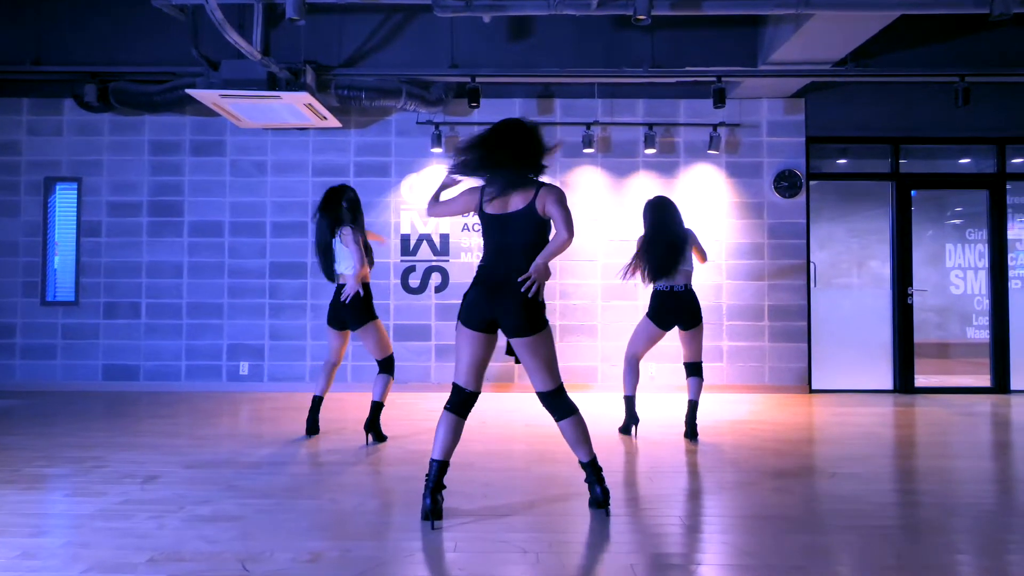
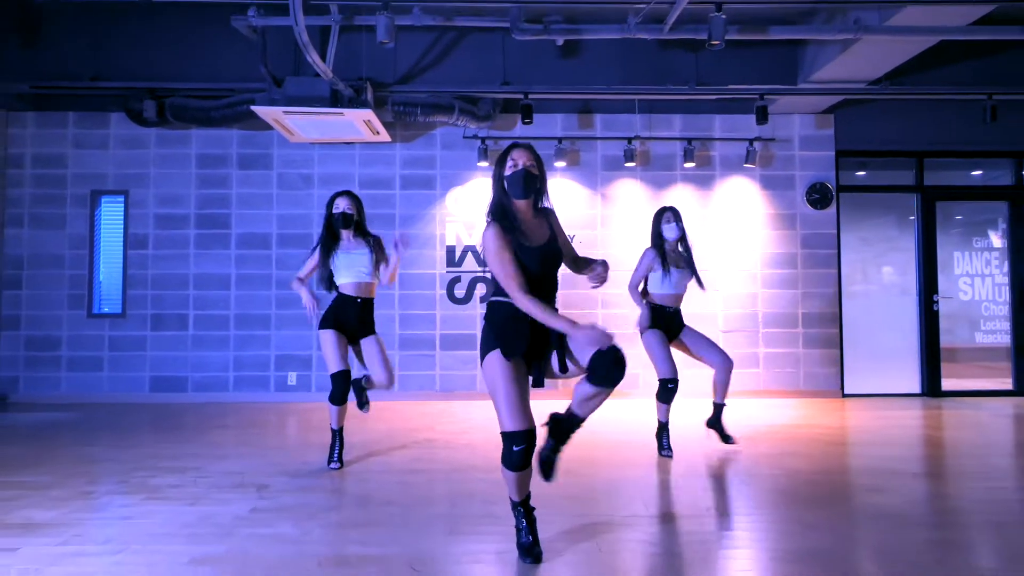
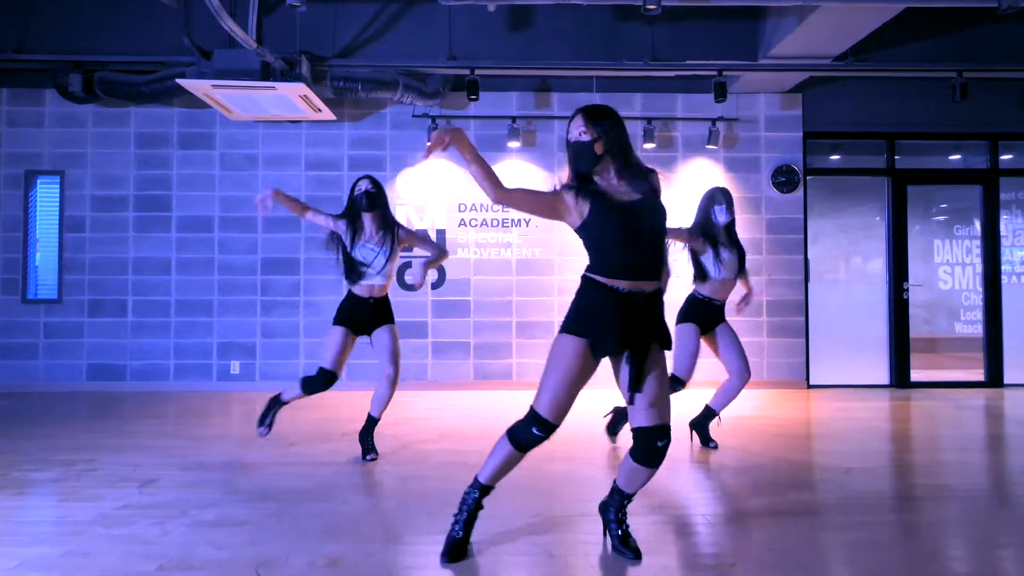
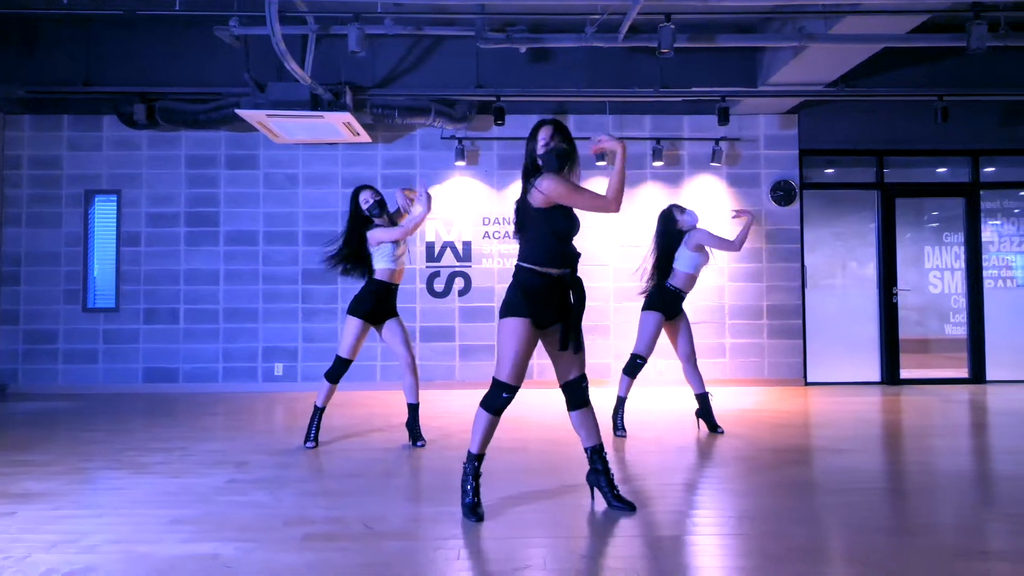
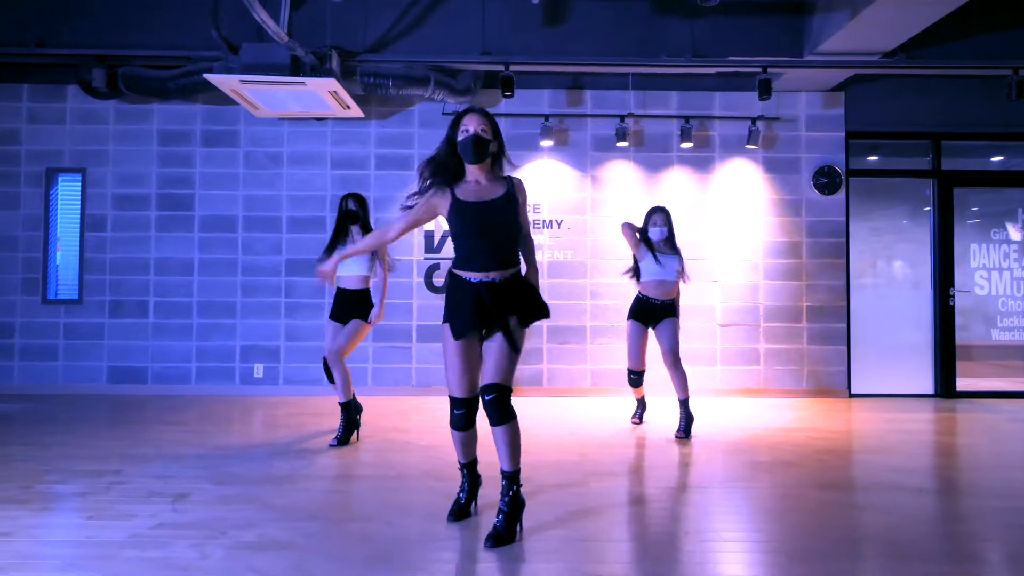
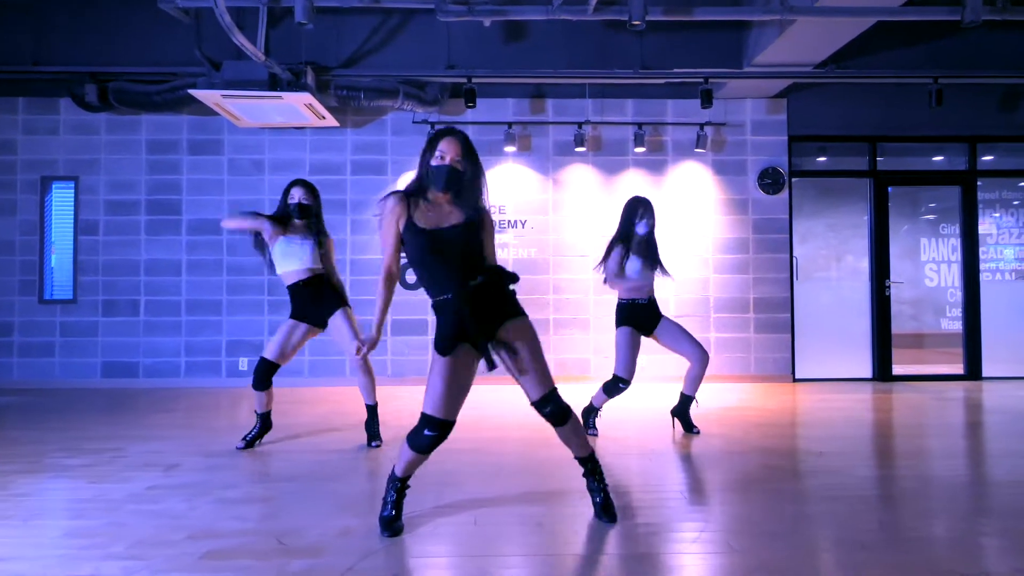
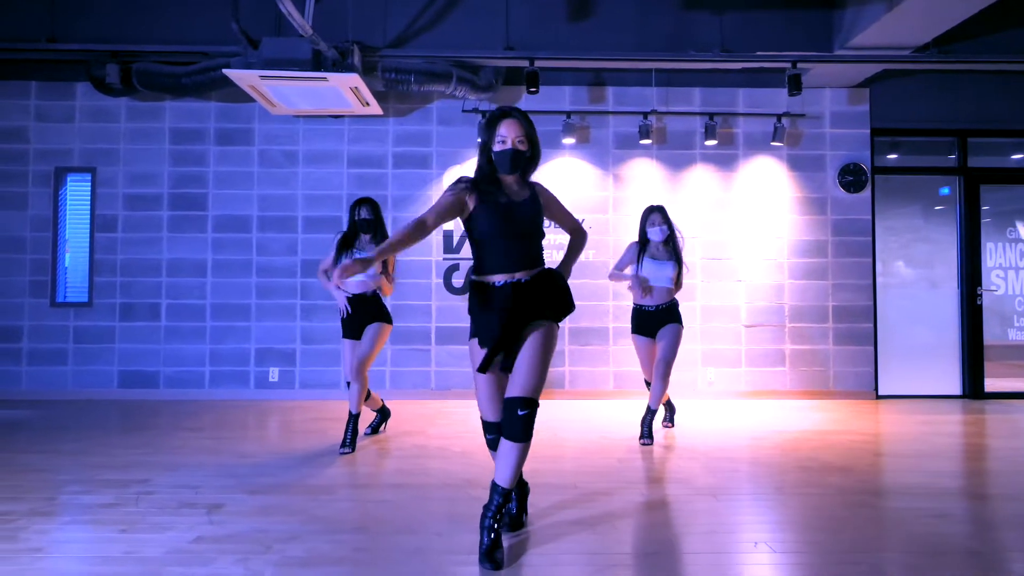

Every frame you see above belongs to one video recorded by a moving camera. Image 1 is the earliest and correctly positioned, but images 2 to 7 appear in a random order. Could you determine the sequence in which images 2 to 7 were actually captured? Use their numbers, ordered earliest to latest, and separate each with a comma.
5, 7, 2, 4, 6, 3
